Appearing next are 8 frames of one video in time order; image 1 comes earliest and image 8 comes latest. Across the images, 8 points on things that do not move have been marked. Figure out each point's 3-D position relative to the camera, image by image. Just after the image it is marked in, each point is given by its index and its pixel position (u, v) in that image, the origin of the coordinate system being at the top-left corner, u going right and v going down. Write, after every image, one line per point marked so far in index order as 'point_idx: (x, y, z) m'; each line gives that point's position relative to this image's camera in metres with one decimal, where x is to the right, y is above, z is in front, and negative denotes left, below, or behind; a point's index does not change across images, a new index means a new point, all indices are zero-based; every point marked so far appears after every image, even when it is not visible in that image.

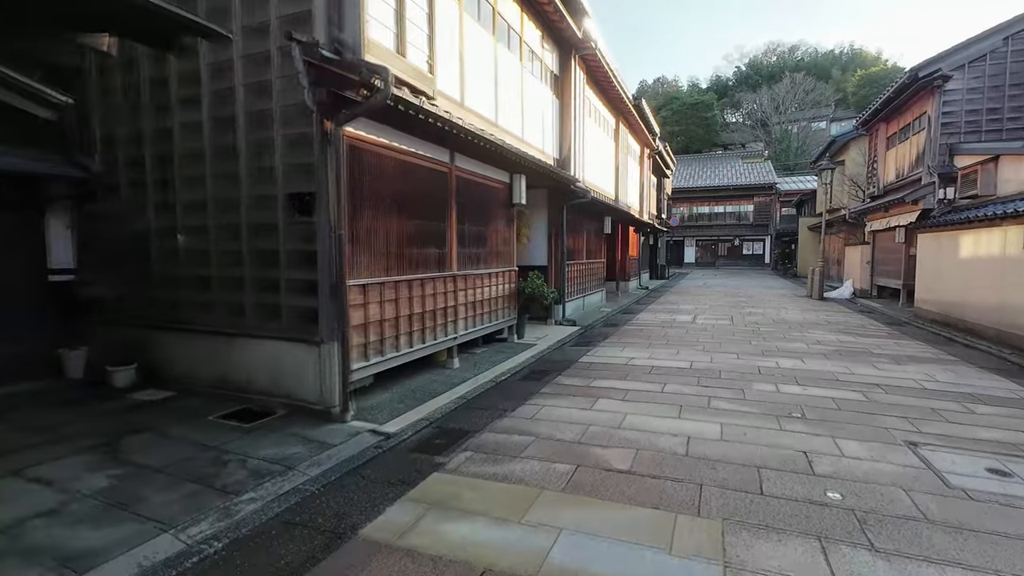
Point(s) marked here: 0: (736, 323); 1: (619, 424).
0: (+4.9, -0.8, +10.5) m
1: (+1.0, -1.2, +4.3) m
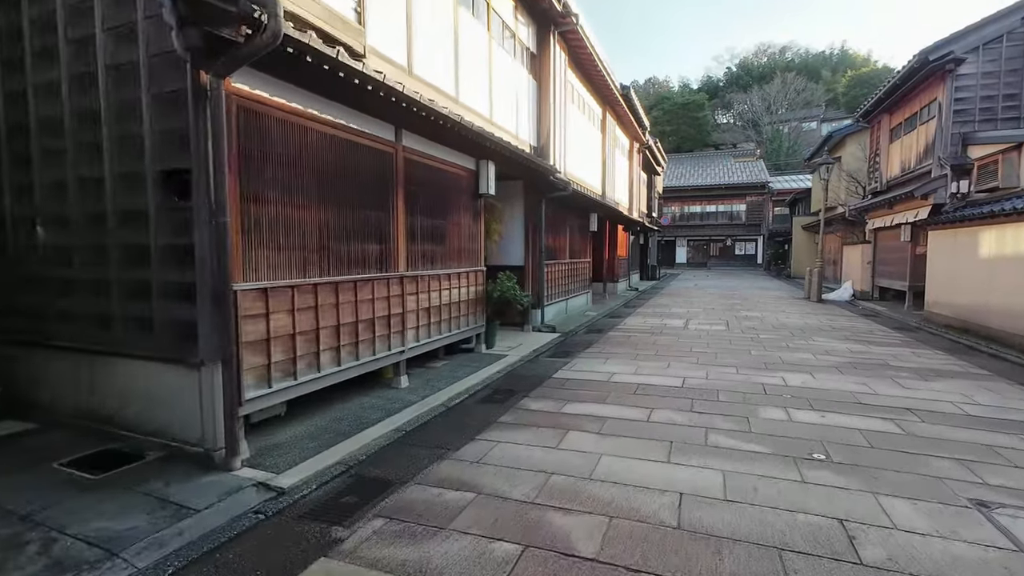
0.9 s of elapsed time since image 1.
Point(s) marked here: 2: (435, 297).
0: (+4.4, -0.8, +9.5) m
1: (+0.5, -1.3, +3.3) m
2: (-1.0, -0.1, +6.0) m
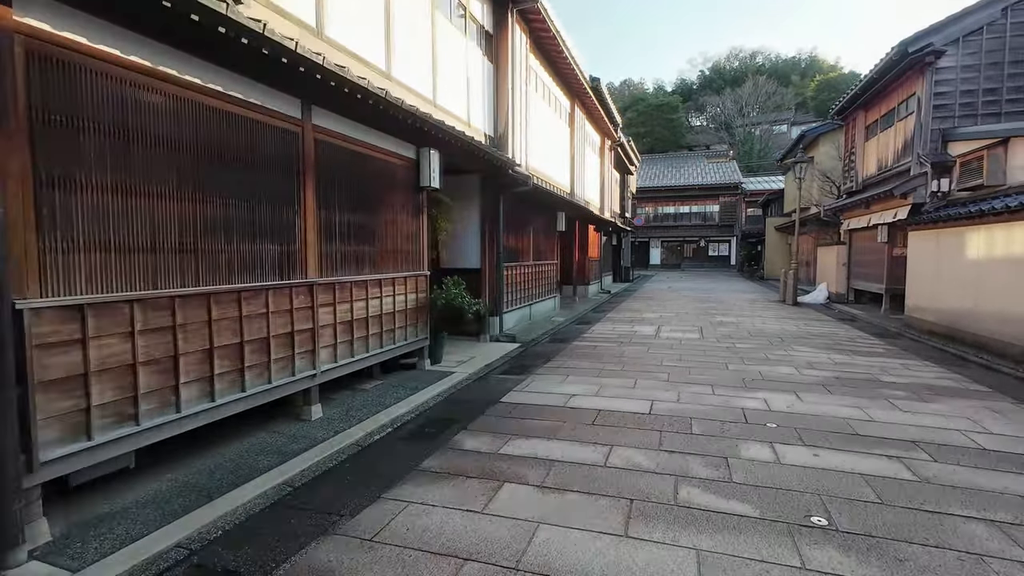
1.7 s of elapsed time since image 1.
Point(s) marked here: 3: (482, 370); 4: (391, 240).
0: (+3.6, -0.9, +8.8) m
1: (0.0, -1.3, +2.4) m
2: (-1.6, -0.2, +5.1) m
3: (-0.4, -1.1, +6.5) m
4: (-1.4, +0.5, +5.7) m
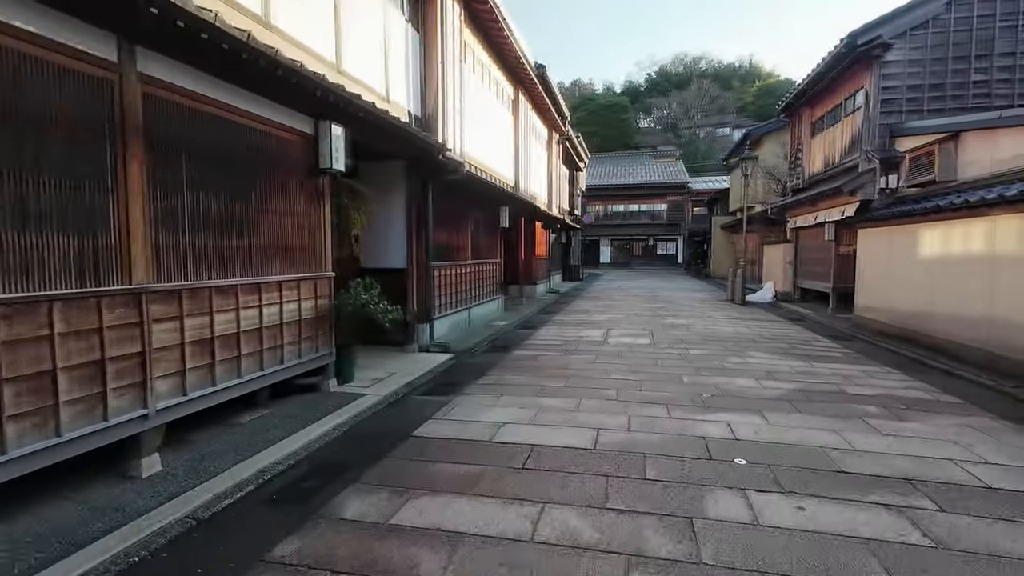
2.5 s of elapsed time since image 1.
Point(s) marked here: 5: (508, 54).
0: (+2.5, -0.9, +8.1) m
1: (-0.4, -1.4, +1.4) m
2: (-2.3, -0.3, +3.9) m
3: (-1.2, -1.2, +5.5) m
4: (-2.2, +0.5, +4.5) m
5: (-0.1, +5.2, +10.8) m
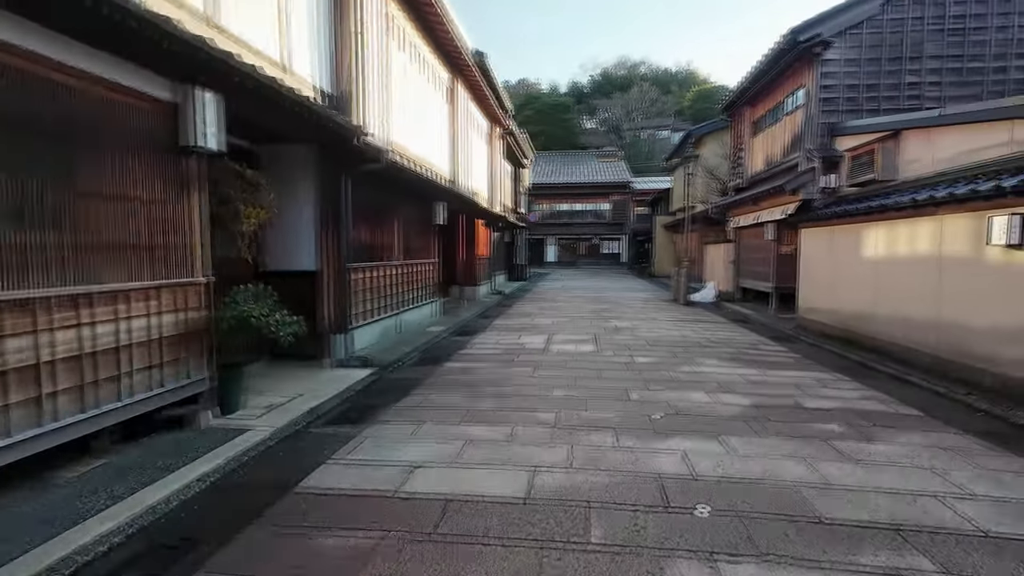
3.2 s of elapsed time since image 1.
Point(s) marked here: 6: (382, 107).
0: (+1.5, -0.9, +7.6) m
1: (-0.7, -1.5, +0.6) m
2: (-2.9, -0.4, +2.8) m
3: (-2.0, -1.2, +4.5) m
4: (-2.8, +0.4, +3.4) m
5: (-1.4, +5.2, +9.9) m
6: (-2.0, +2.7, +7.3) m
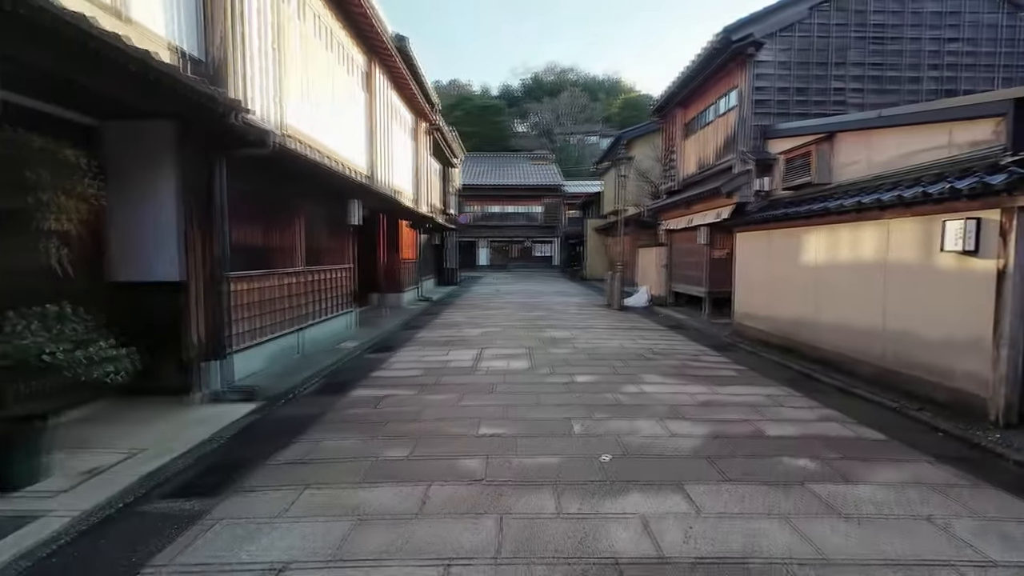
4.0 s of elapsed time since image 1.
0: (+0.4, -1.1, +6.8) m
1: (-0.8, -1.6, -0.4) m
2: (-3.2, -0.5, +1.5) m
3: (-2.6, -1.4, +3.3) m
4: (-3.3, +0.3, +2.1) m
5: (-2.8, +5.0, +8.7) m
6: (-3.0, +2.6, +6.1) m
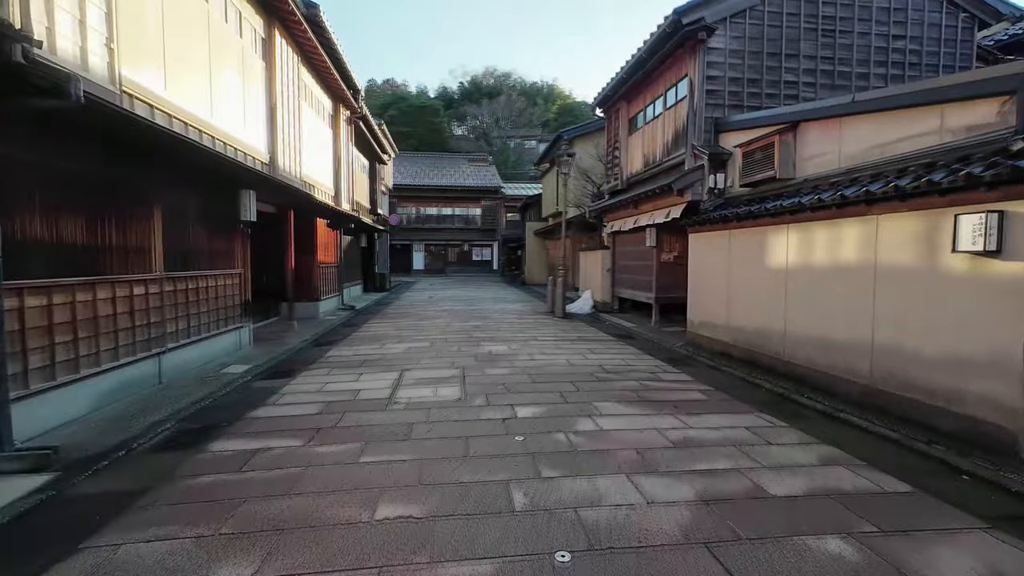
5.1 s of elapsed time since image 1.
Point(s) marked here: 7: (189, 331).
0: (-0.4, -1.2, +5.5) m
1: (-0.7, -1.6, -1.8) m
2: (-3.4, -0.6, -0.2) m
3: (-2.9, -1.5, +1.6) m
4: (-3.5, +0.2, +0.4) m
5: (-3.9, +4.8, +7.1) m
6: (-3.8, +2.5, +4.4) m
7: (-4.2, -0.5, +6.3) m
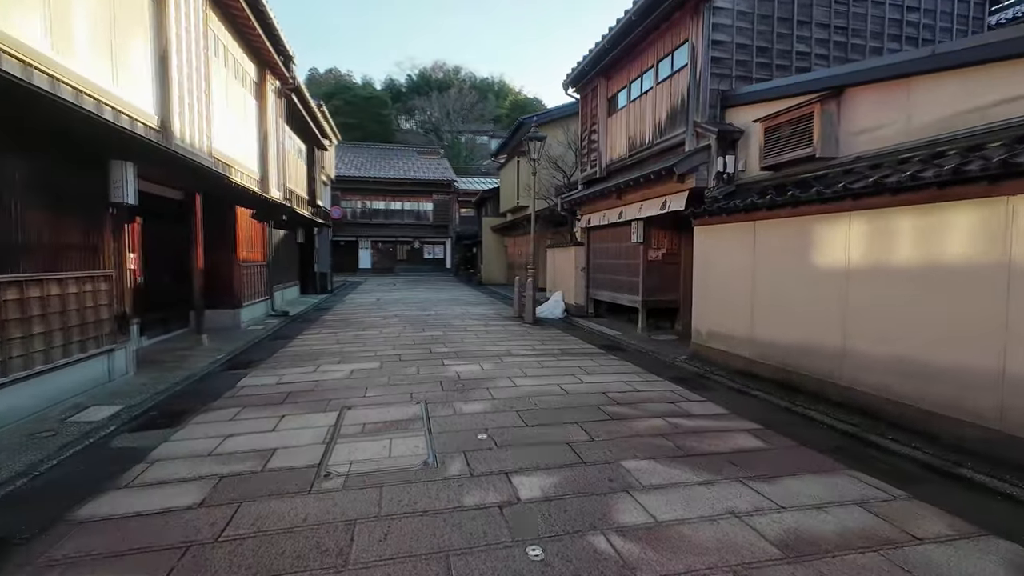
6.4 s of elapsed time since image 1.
0: (-0.5, -1.3, +3.8) m
1: (0.0, -1.7, -3.5) m
2: (-2.9, -0.7, -2.2) m
3: (-2.6, -1.6, -0.3) m
4: (-3.1, +0.1, -1.6) m
5: (-4.2, +4.7, +5.0) m
6: (-3.7, +2.4, +2.4) m
7: (-4.4, -0.6, +4.2) m
